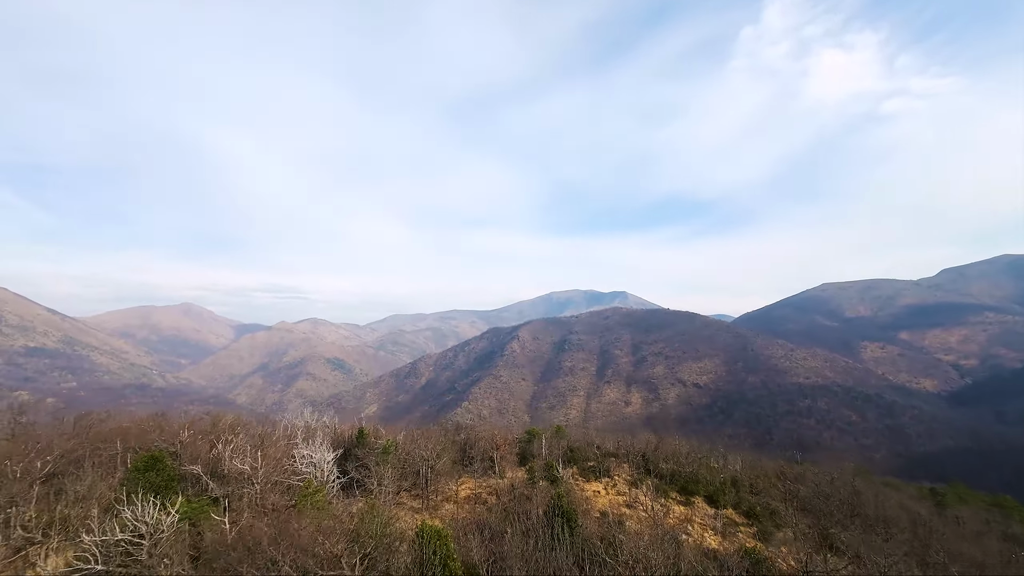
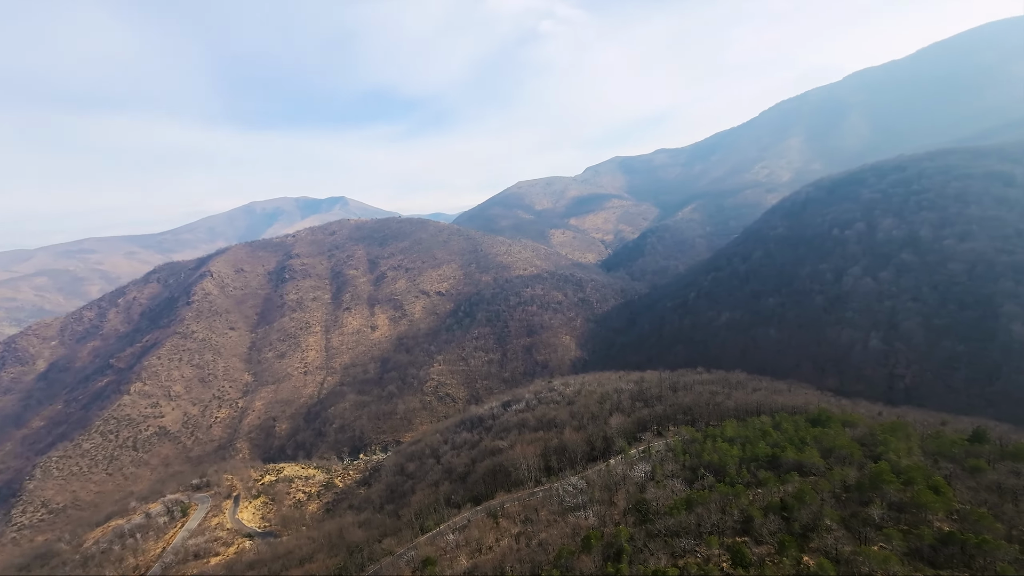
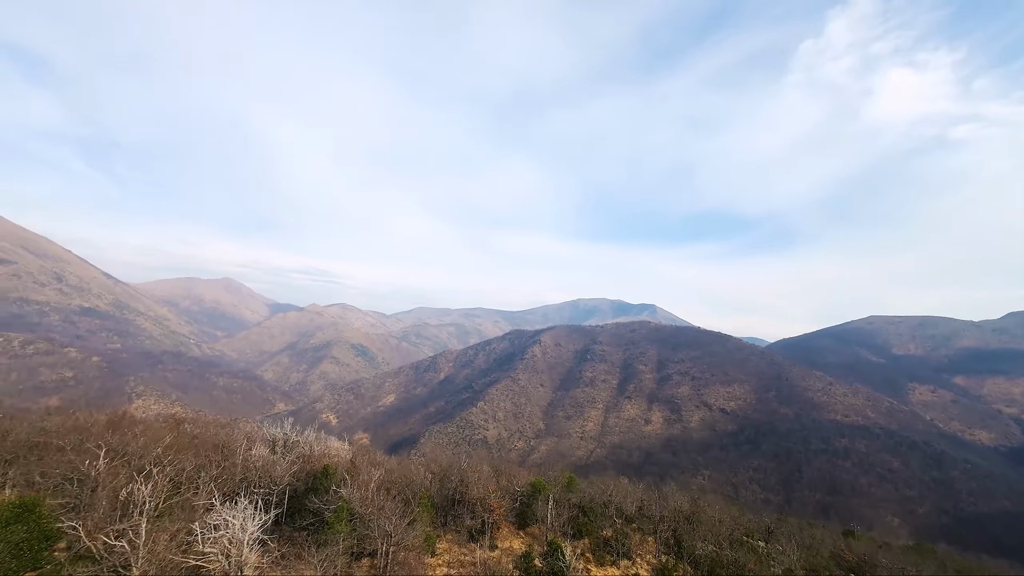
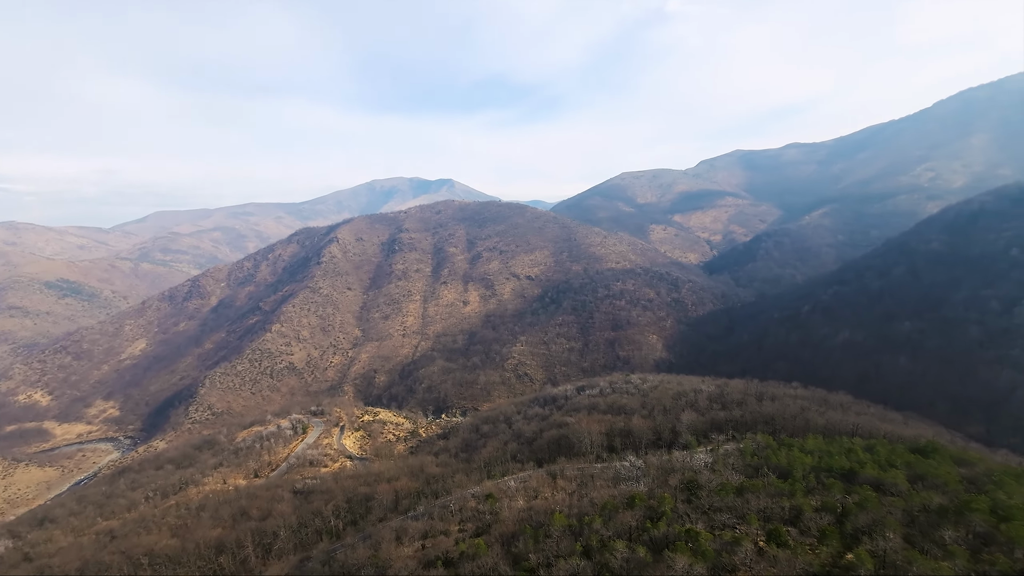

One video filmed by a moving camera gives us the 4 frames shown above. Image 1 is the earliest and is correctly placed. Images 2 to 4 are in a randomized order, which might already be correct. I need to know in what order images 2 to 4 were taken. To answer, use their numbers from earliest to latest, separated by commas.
3, 4, 2
